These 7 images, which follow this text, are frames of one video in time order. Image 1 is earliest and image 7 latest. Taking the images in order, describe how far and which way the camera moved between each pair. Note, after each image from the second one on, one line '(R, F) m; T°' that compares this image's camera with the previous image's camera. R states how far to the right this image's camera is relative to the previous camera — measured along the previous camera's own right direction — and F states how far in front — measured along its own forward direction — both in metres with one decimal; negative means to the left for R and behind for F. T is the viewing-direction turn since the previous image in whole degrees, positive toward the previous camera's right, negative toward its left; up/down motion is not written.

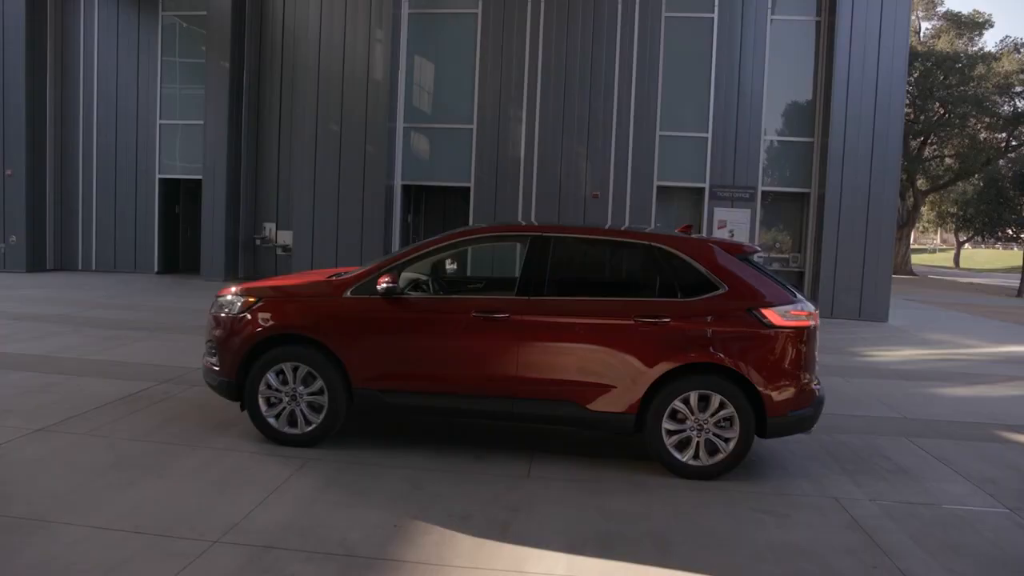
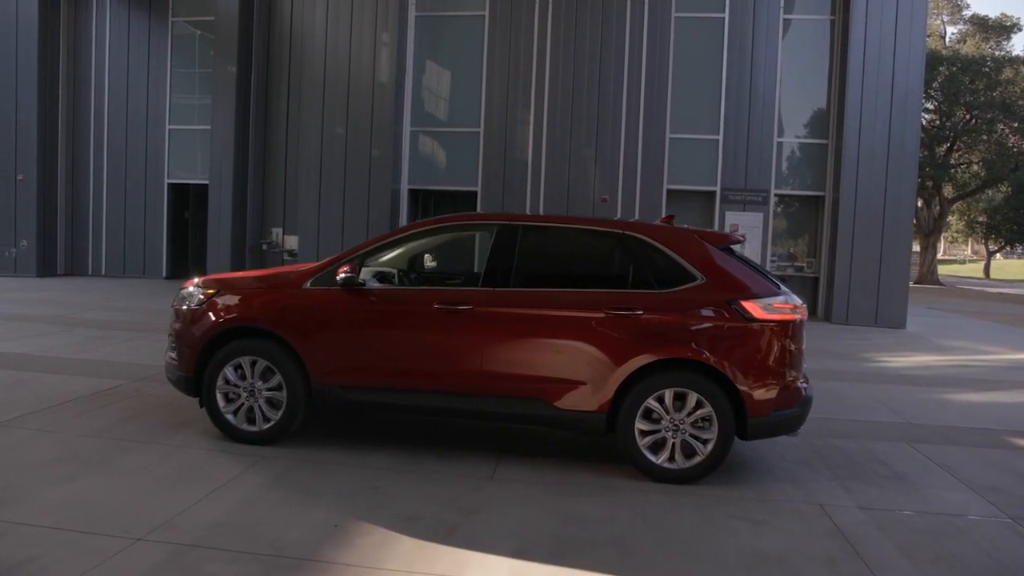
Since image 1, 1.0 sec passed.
(+0.4, +0.3) m; -2°
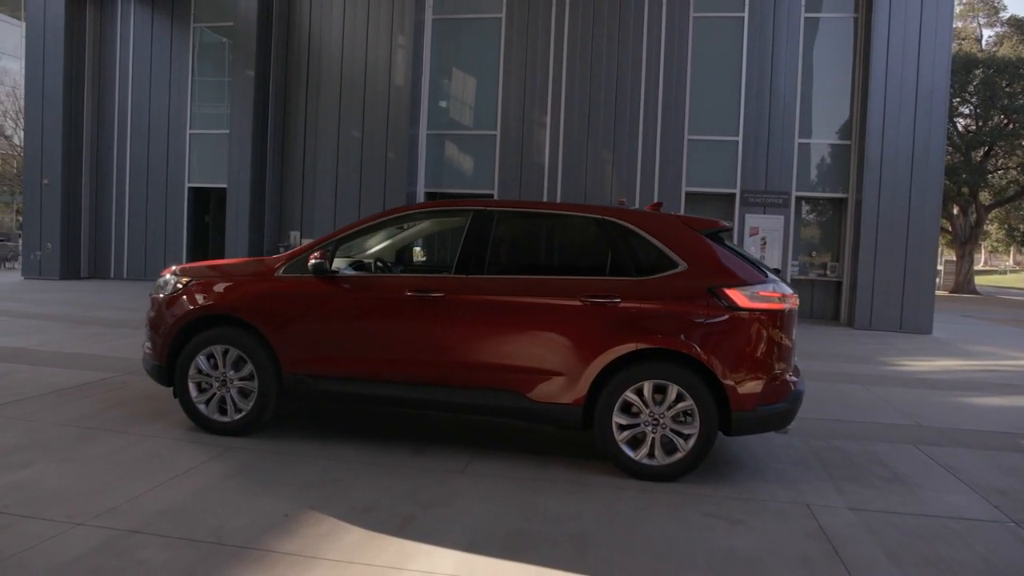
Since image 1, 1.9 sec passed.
(+0.4, +0.2) m; -2°
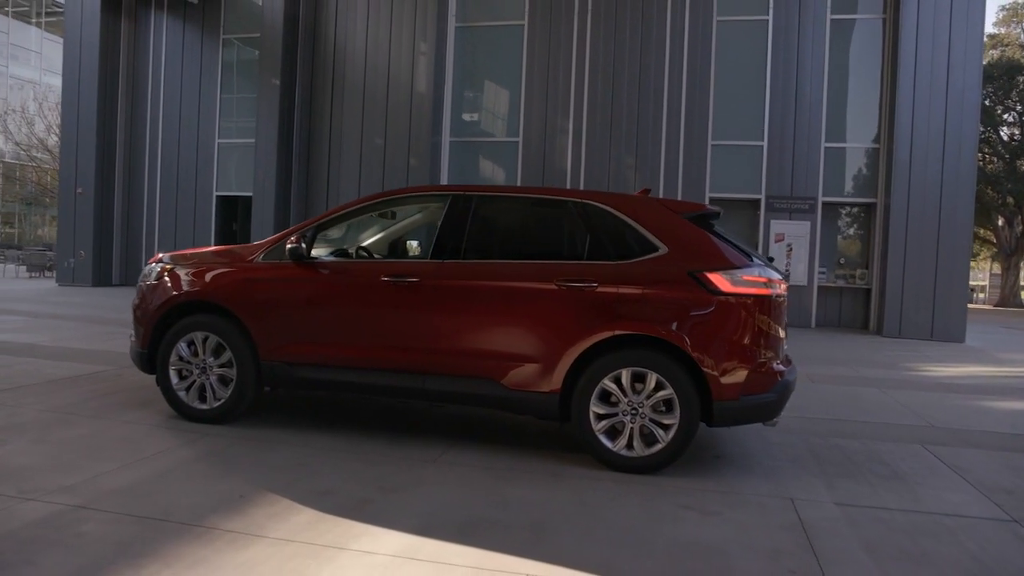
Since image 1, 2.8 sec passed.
(+0.4, +0.2) m; -3°
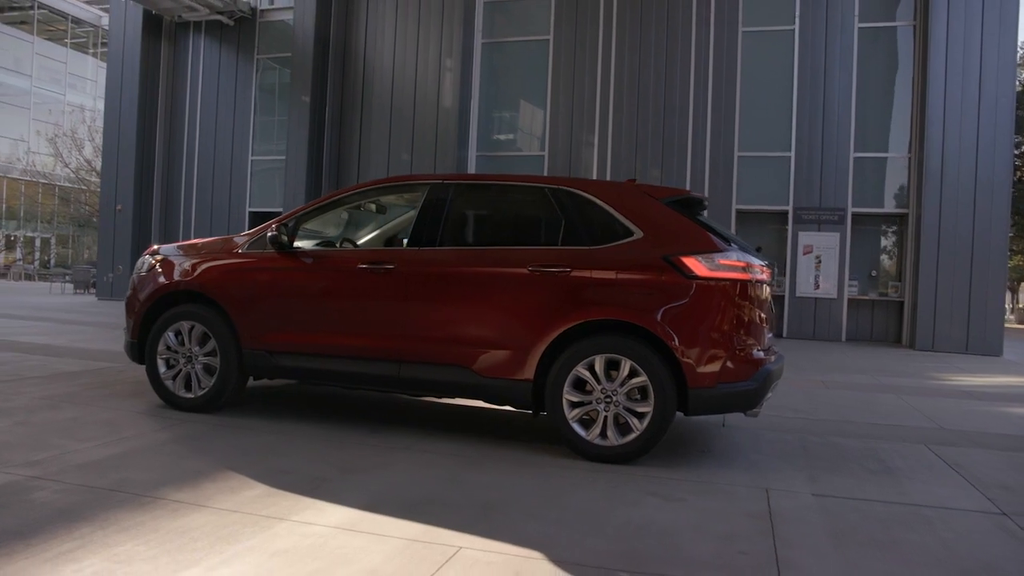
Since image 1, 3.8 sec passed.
(+0.5, +0.1) m; -3°
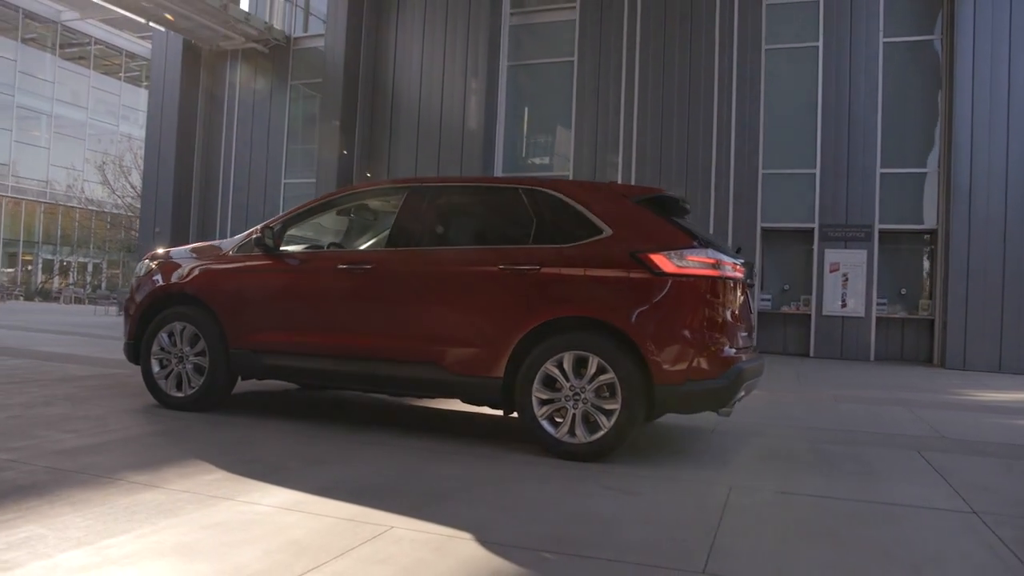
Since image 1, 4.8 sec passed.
(+0.5, 0.0) m; -3°
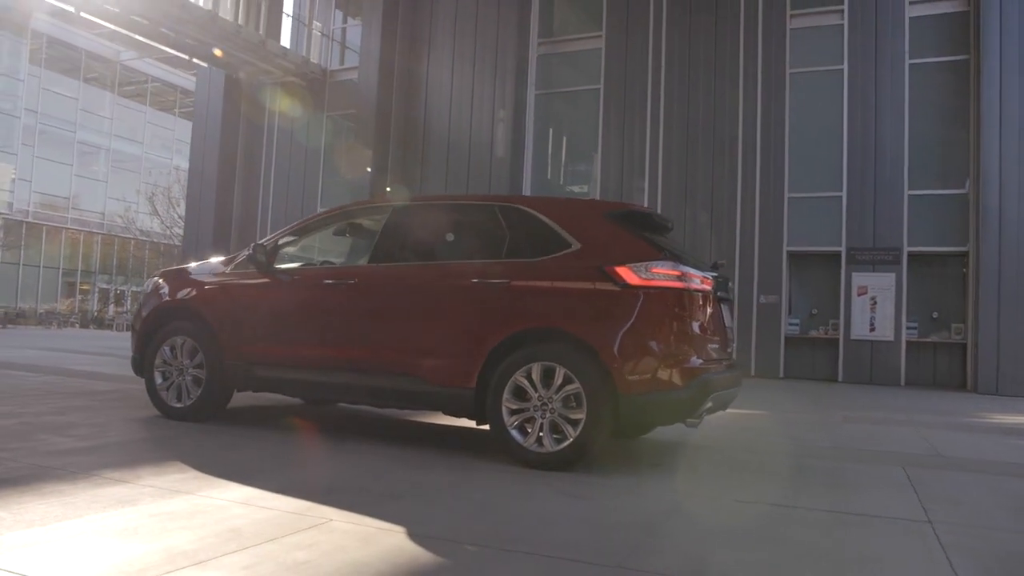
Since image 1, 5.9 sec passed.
(+0.5, -0.1) m; -3°
